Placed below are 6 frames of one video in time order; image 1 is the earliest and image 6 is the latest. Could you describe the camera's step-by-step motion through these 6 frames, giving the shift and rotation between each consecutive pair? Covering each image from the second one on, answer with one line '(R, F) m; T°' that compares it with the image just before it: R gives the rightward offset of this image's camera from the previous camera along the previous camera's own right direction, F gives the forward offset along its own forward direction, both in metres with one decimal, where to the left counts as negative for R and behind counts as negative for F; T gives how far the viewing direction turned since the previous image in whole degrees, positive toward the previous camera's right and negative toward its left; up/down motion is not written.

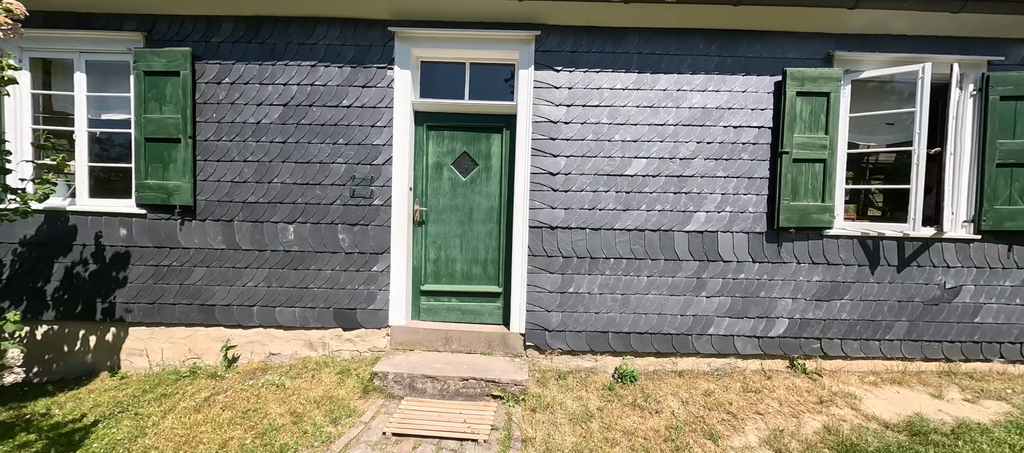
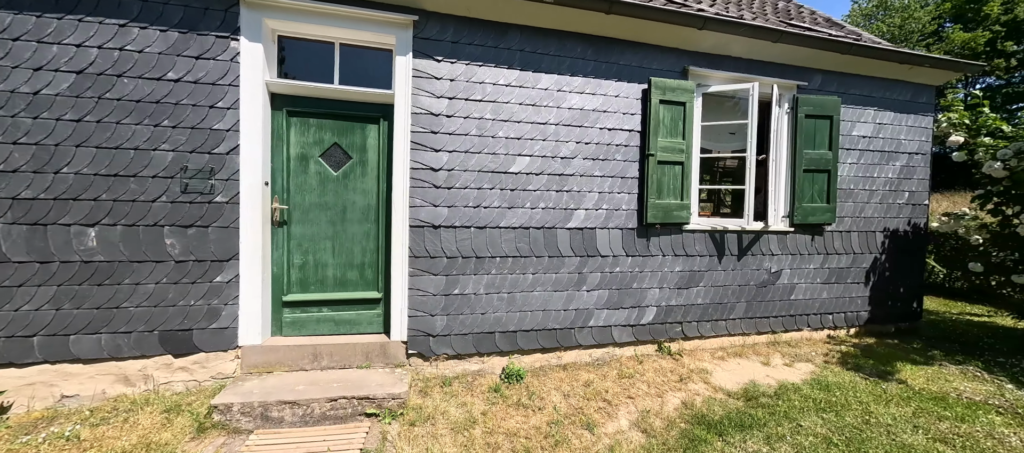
(0.0, +0.1) m; +15°
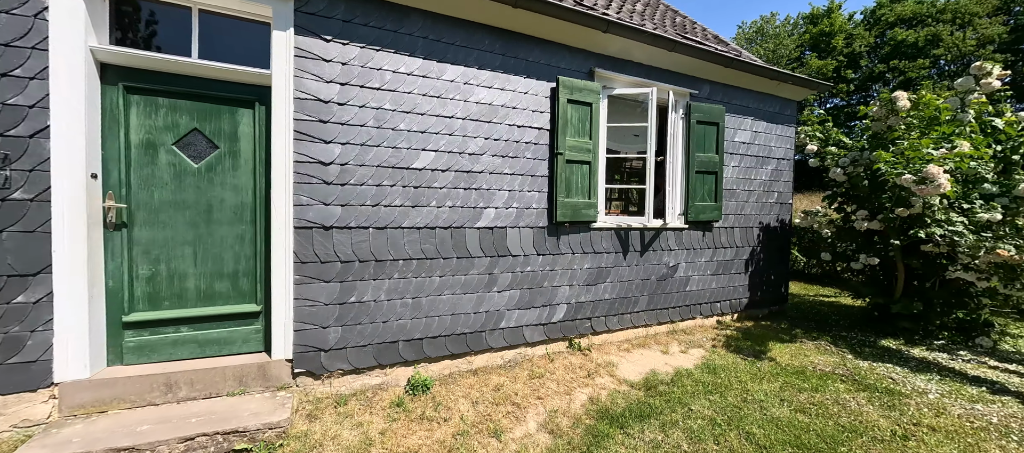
(+0.1, +0.1) m; +11°
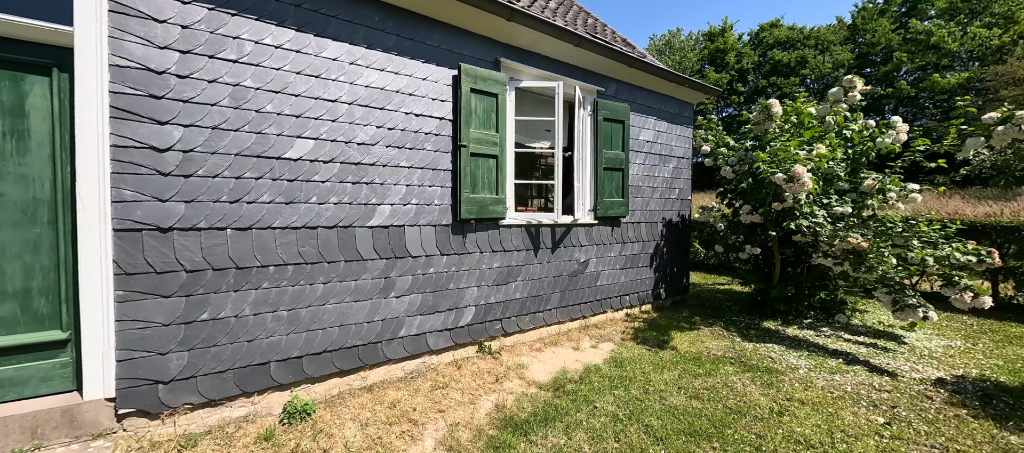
(+0.1, +0.2) m; +10°
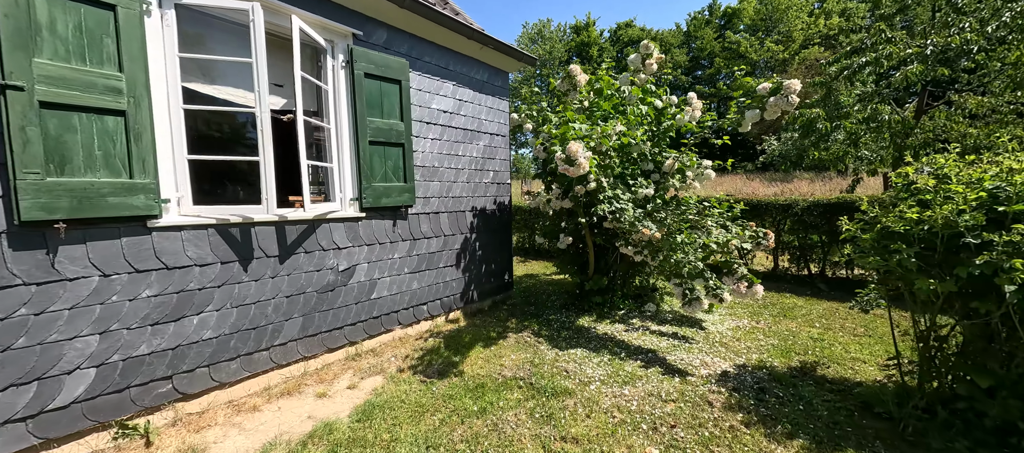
(+1.1, +1.0) m; +16°
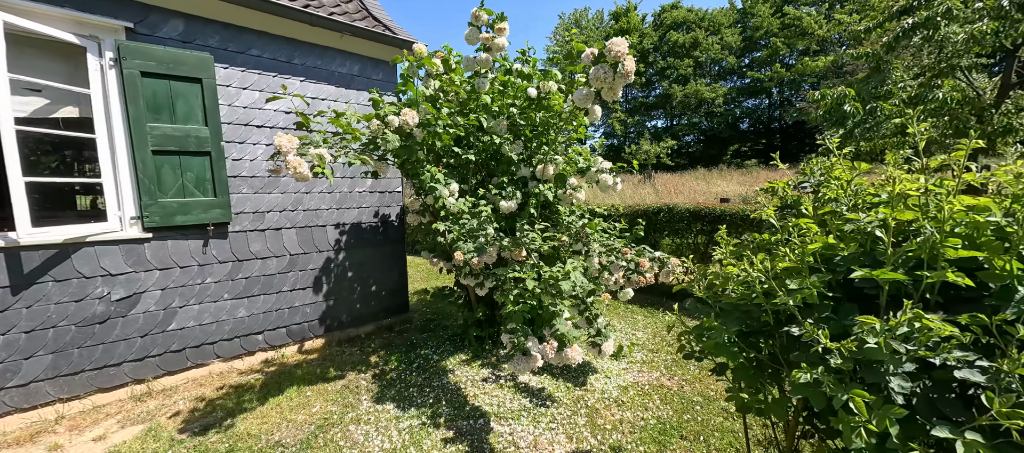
(+1.8, +0.9) m; -10°
